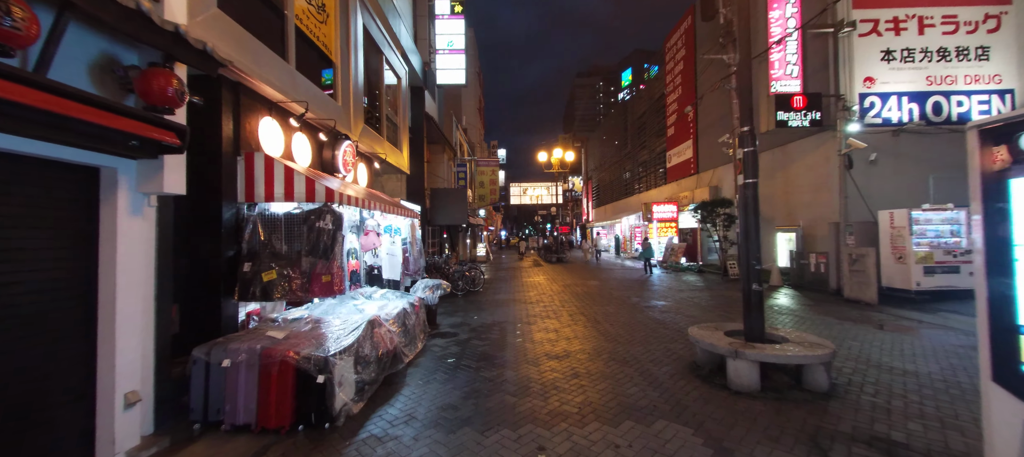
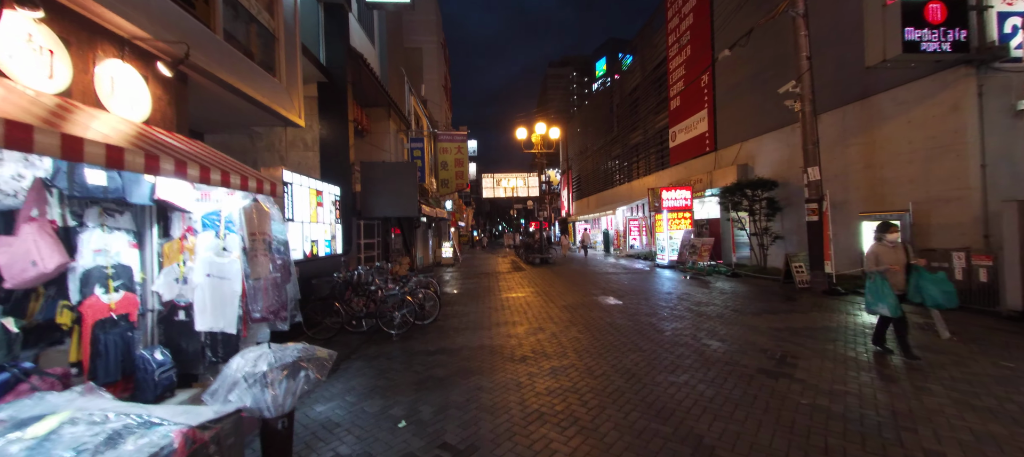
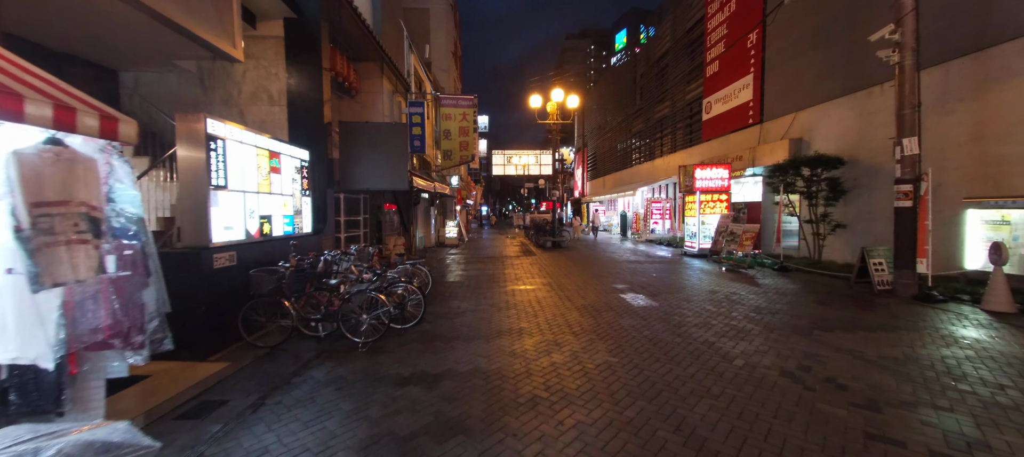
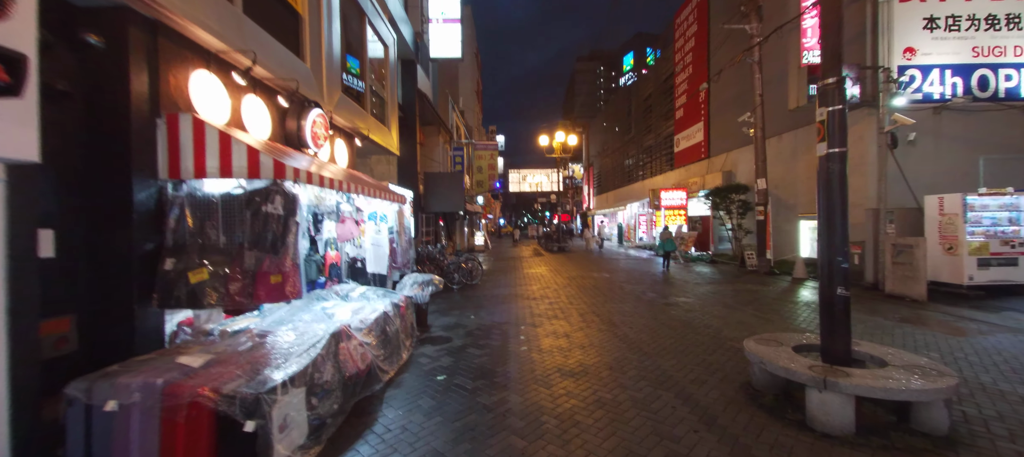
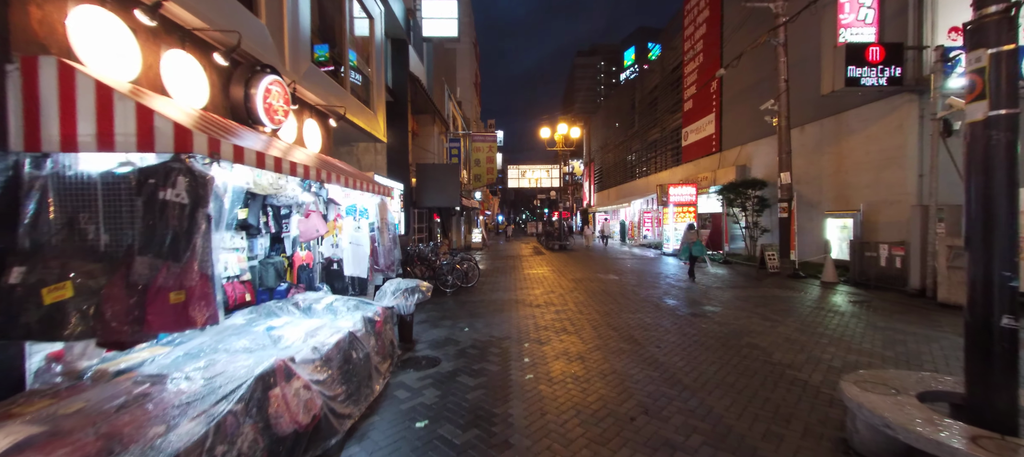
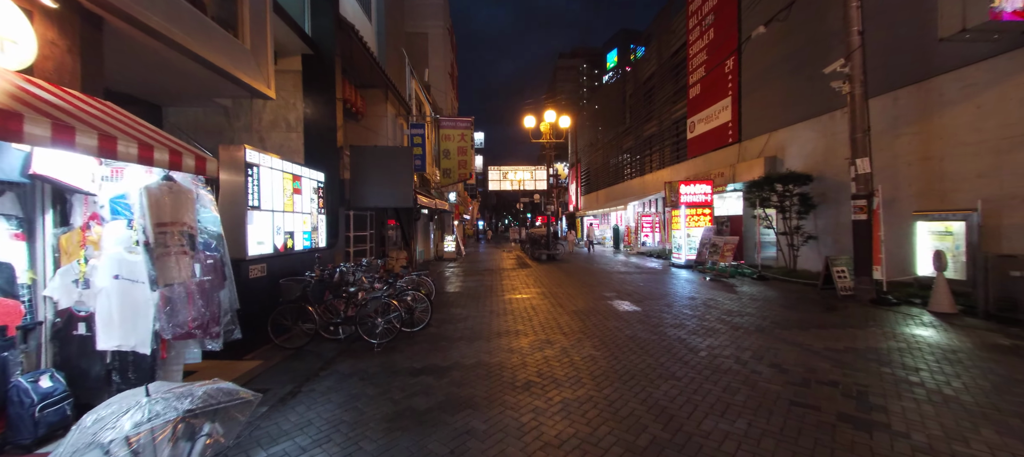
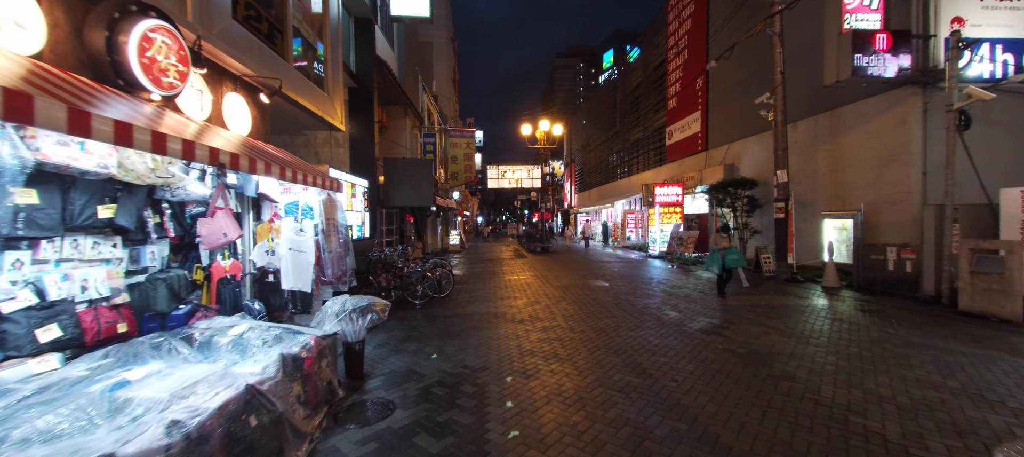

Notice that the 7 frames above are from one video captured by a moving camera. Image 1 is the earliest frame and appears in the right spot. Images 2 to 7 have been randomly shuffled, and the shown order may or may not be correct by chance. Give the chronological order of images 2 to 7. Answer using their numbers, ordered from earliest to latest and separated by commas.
4, 5, 7, 2, 6, 3
